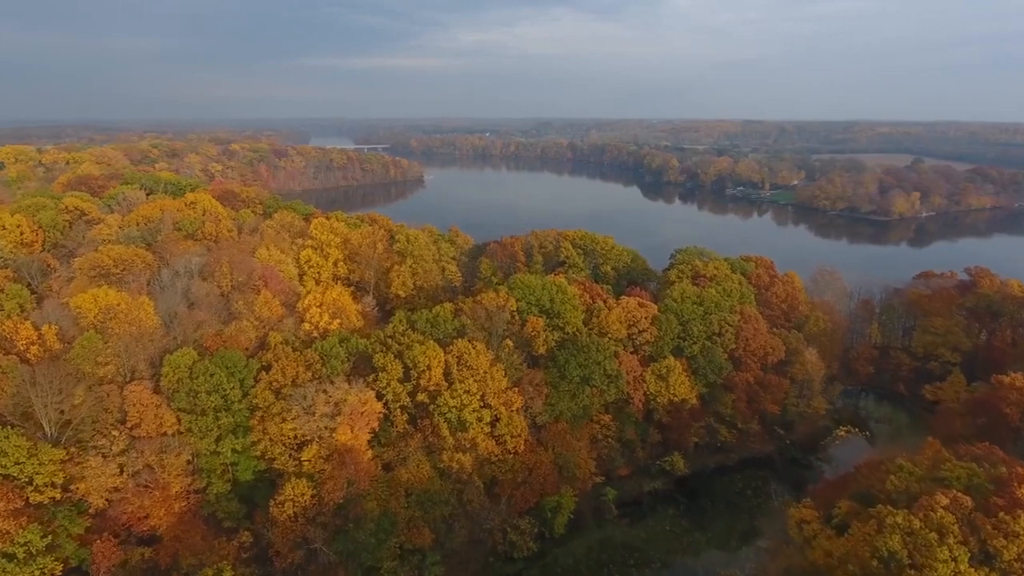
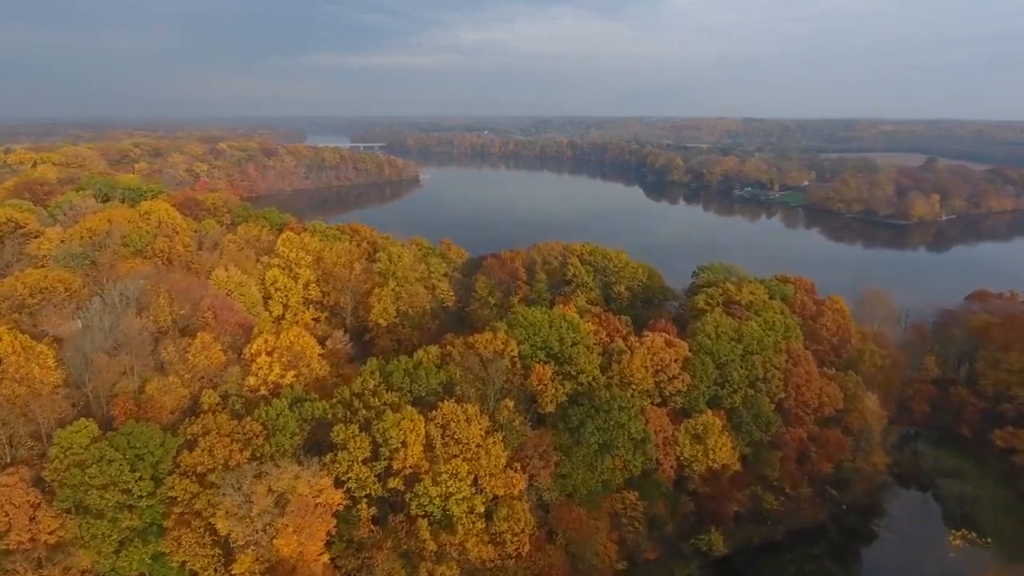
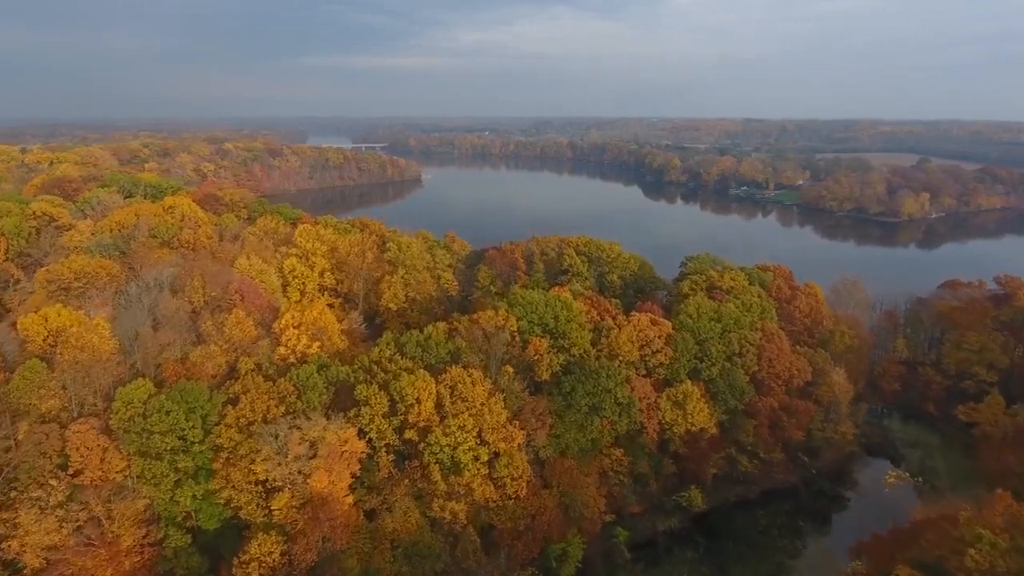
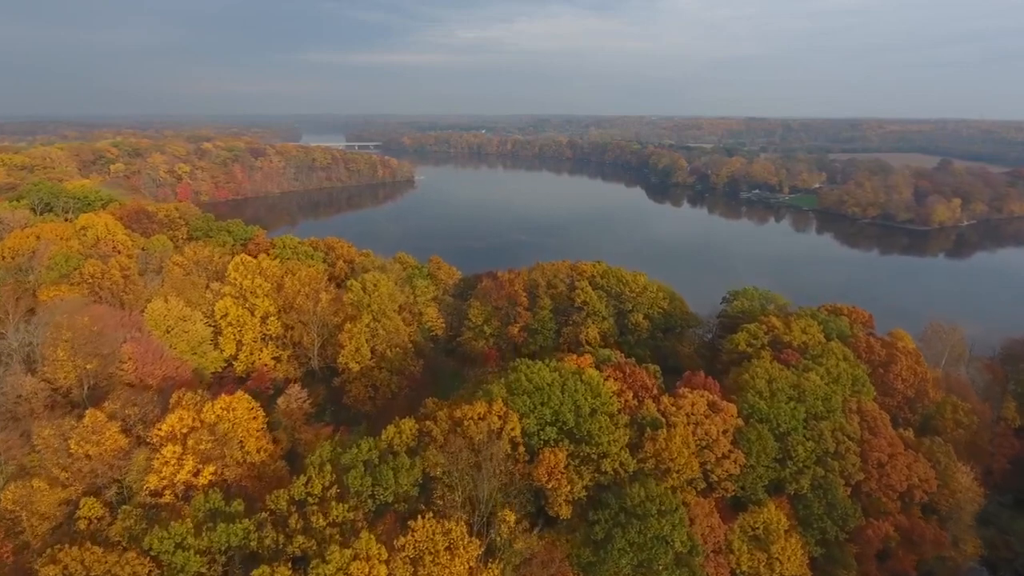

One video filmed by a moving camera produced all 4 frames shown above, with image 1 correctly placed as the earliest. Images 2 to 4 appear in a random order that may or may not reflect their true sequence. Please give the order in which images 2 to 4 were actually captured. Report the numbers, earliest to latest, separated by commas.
3, 2, 4
